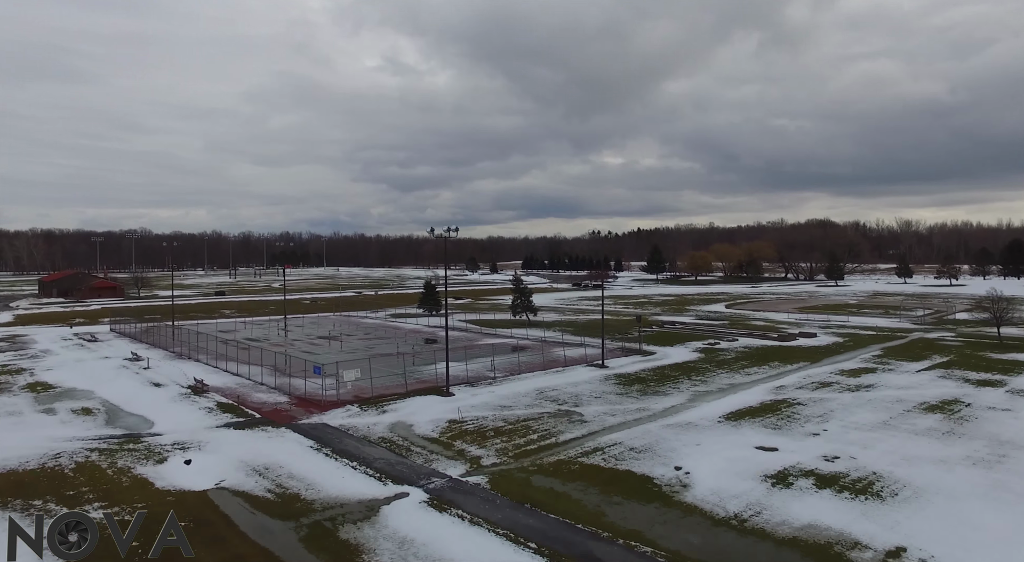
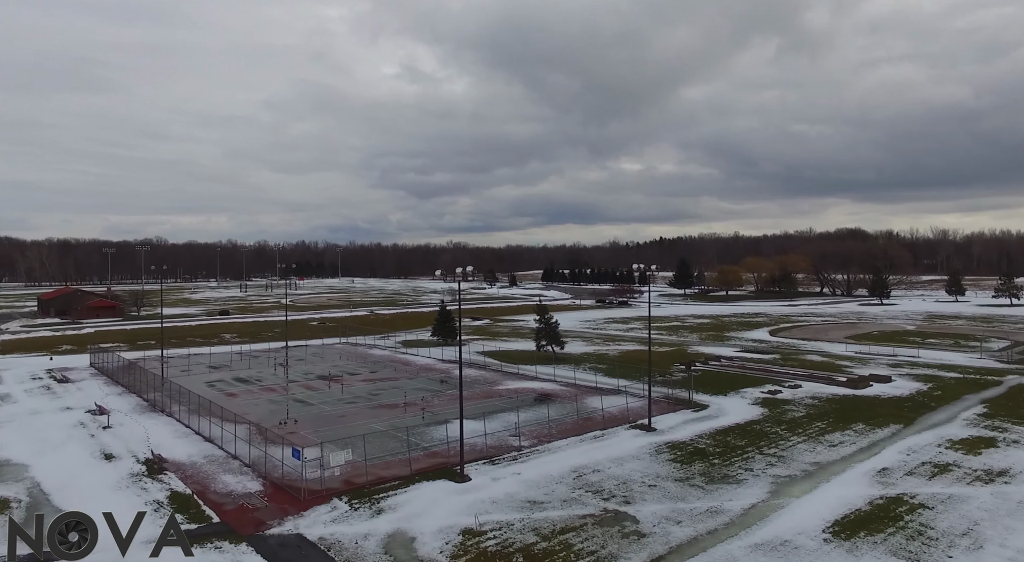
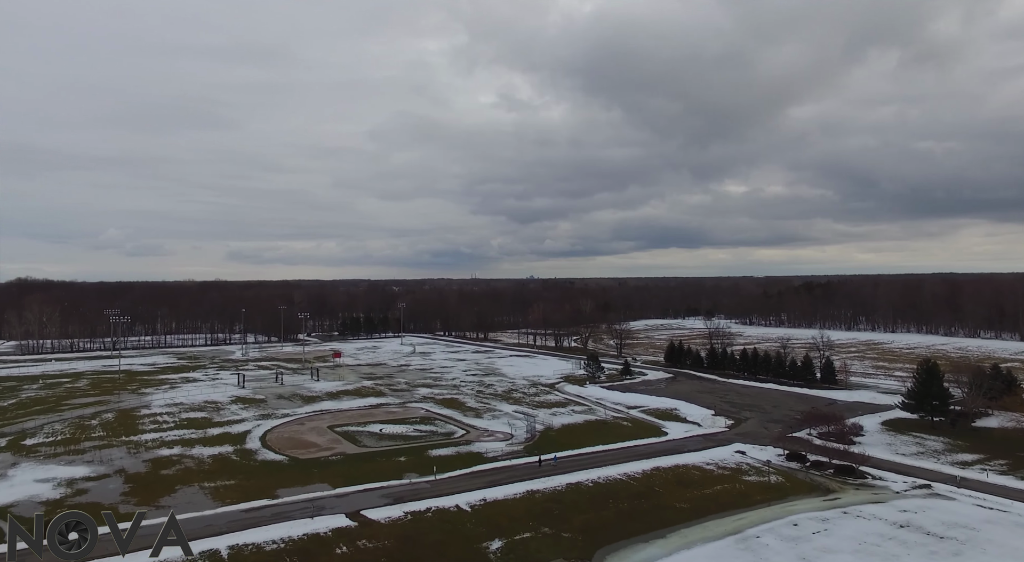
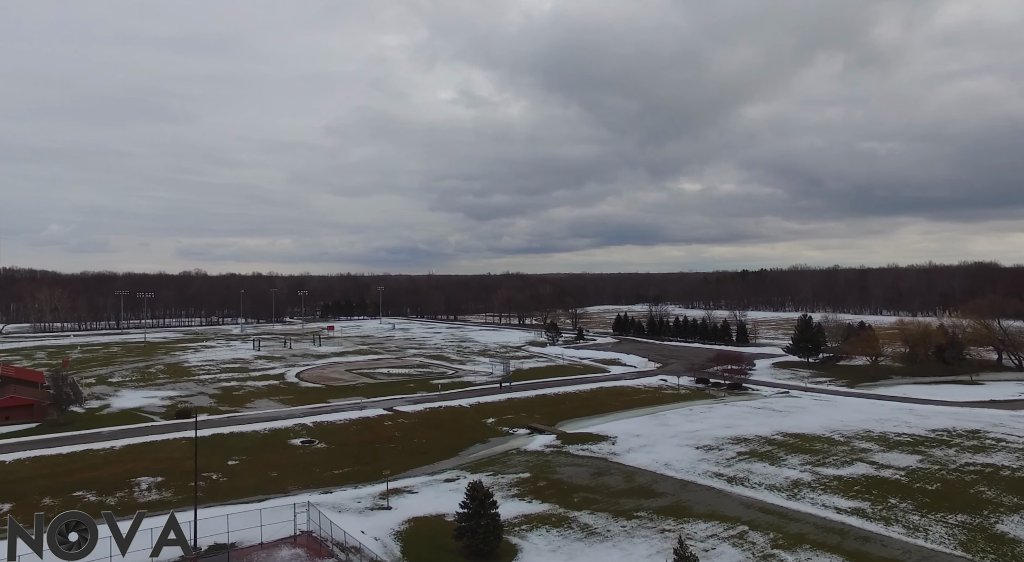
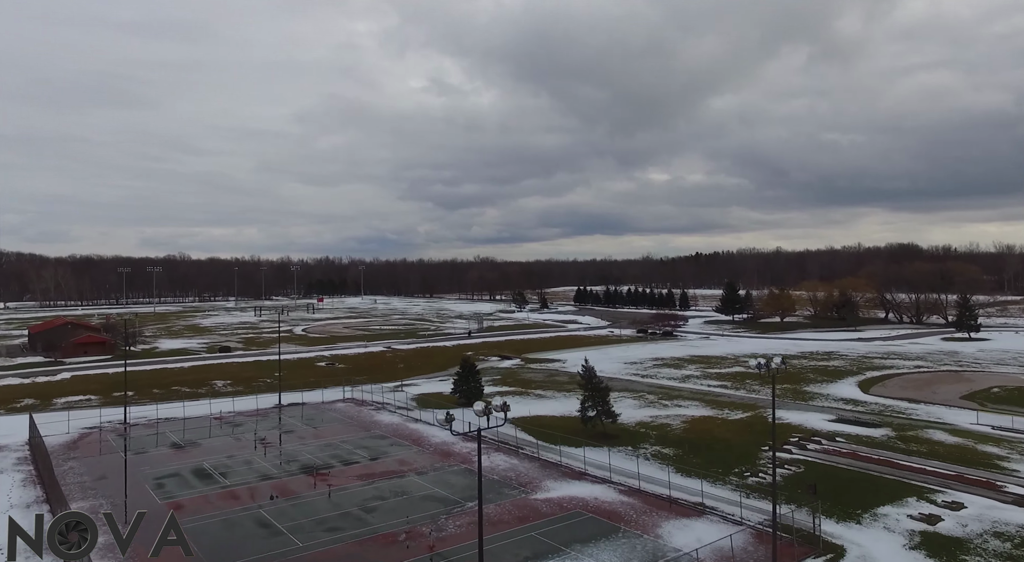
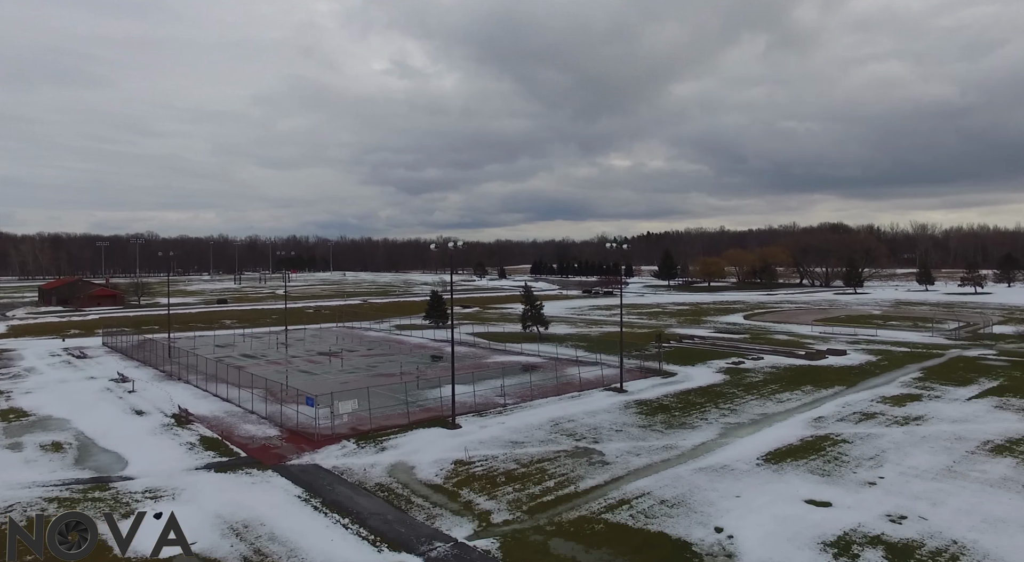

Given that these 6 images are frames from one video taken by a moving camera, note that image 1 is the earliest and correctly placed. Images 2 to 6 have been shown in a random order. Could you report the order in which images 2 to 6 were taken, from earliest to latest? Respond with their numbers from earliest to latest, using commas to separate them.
6, 2, 5, 4, 3
